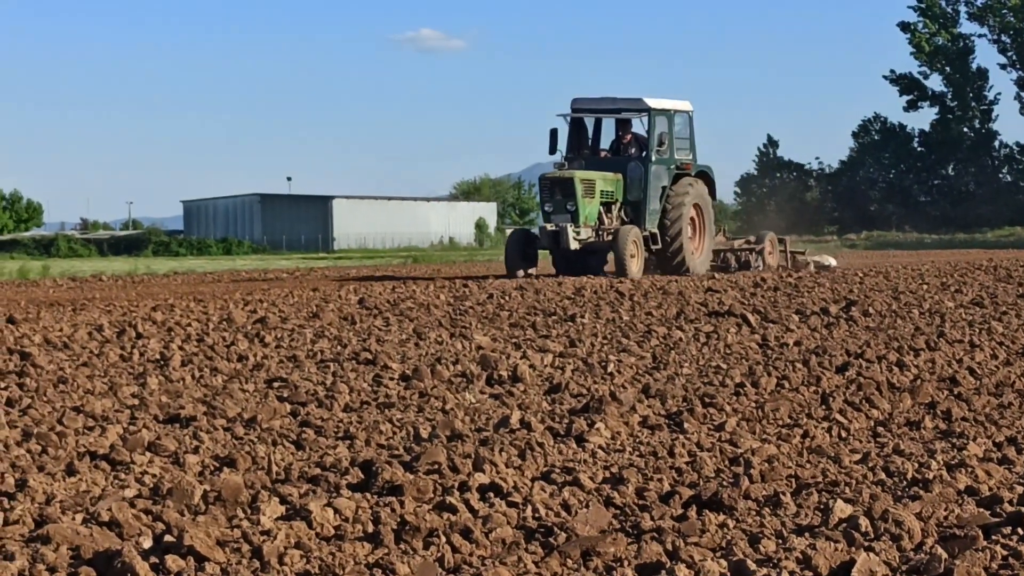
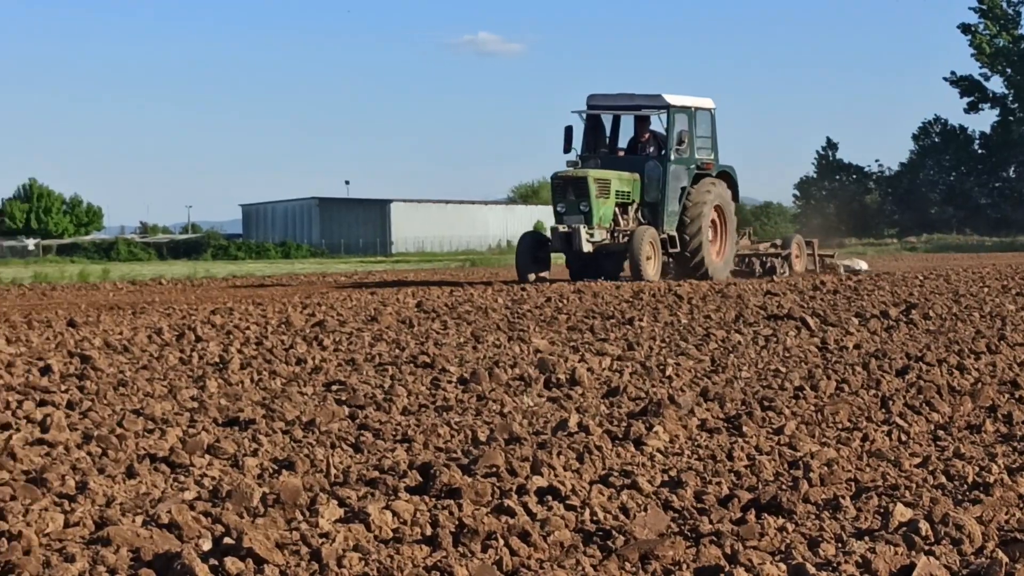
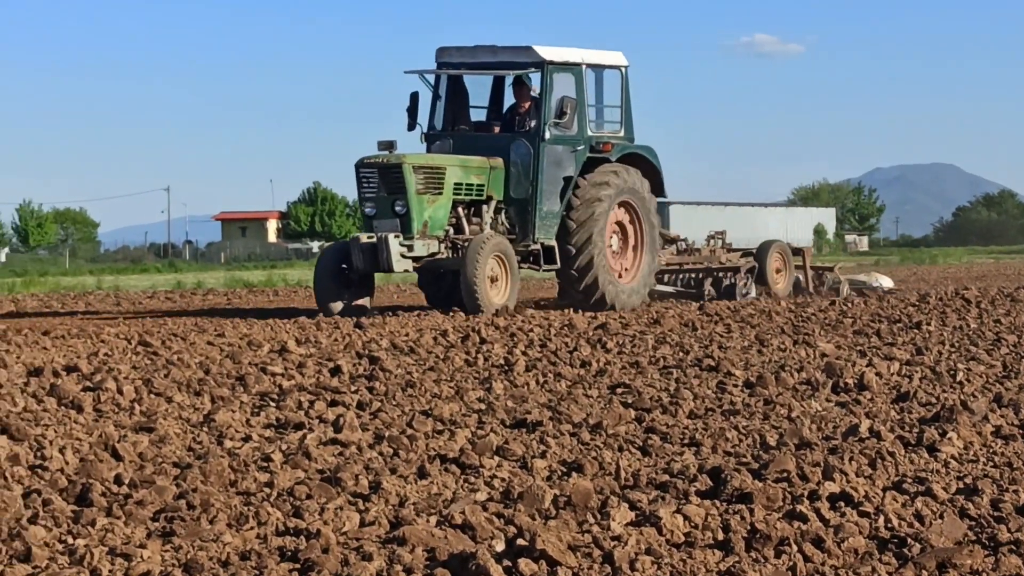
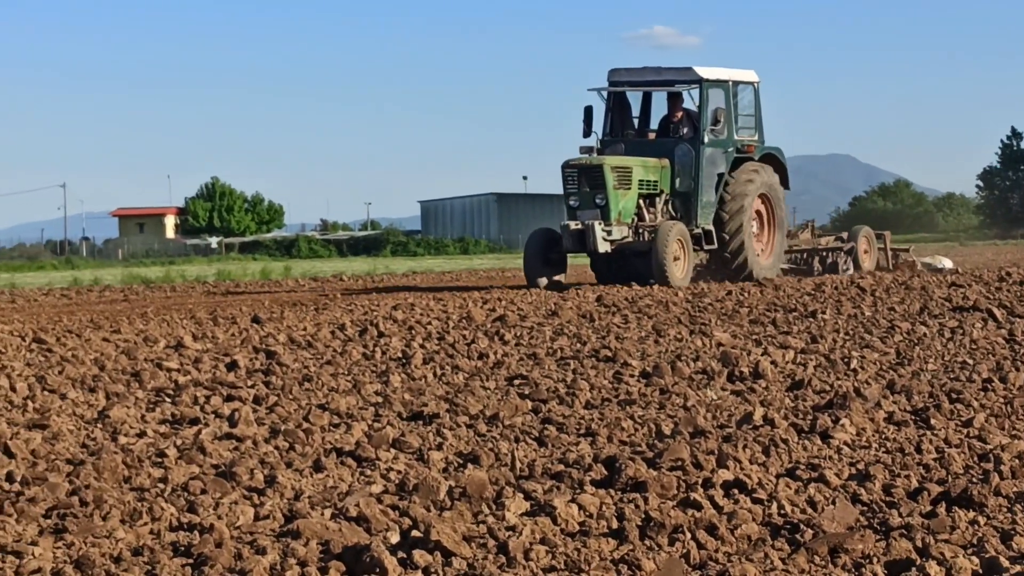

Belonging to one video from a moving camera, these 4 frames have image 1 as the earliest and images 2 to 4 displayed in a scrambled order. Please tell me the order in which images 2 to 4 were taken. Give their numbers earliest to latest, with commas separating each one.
2, 4, 3
